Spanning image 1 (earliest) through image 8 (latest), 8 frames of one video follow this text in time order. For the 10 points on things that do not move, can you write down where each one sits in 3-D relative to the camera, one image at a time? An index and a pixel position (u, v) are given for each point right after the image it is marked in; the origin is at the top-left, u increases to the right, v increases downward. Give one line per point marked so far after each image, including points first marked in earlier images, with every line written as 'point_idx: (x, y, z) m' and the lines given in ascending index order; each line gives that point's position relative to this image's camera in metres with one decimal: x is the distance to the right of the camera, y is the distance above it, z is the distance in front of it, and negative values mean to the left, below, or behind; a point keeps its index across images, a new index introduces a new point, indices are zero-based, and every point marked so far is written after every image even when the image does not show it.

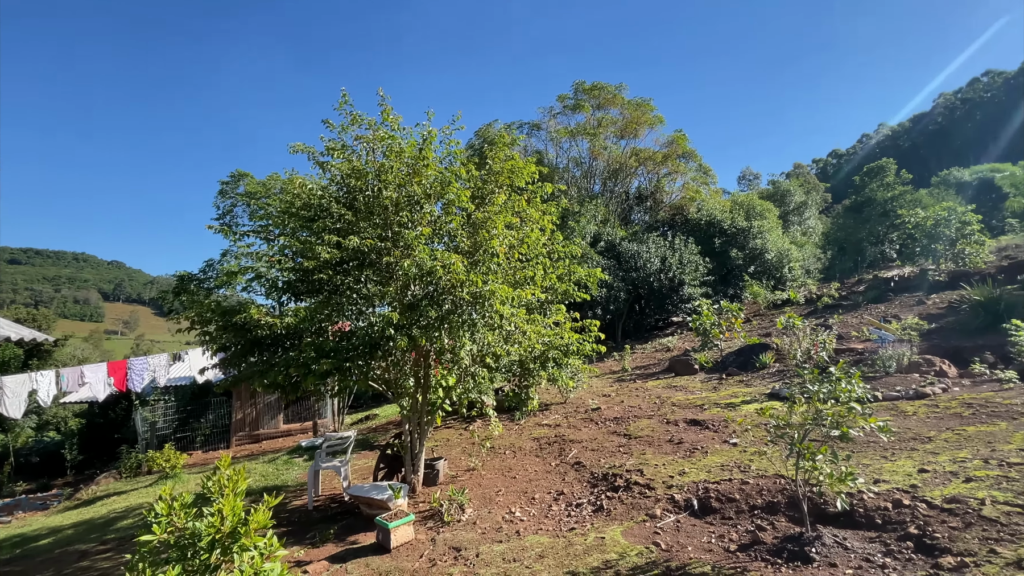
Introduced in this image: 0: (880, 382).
0: (+4.7, -1.2, +5.9) m
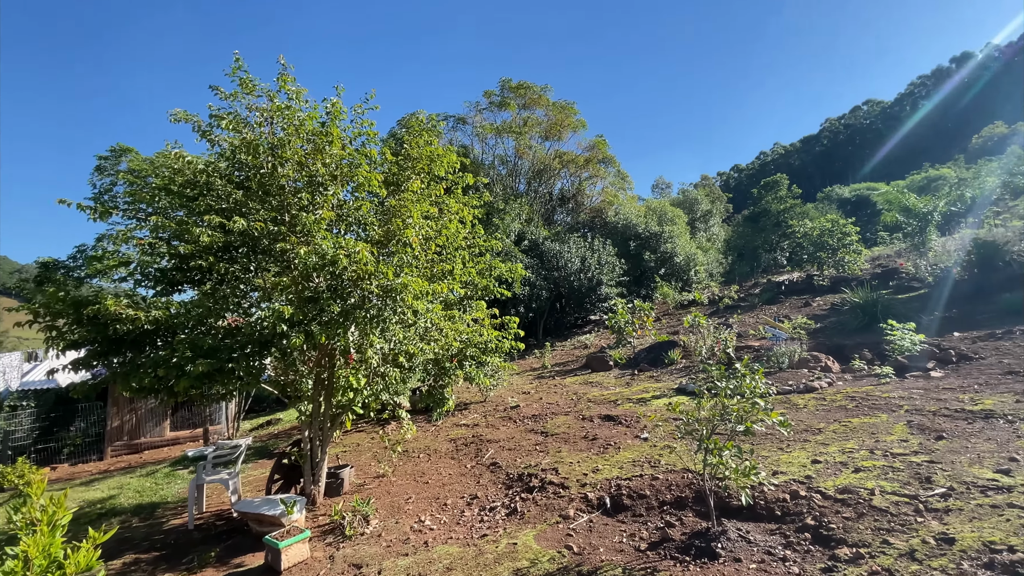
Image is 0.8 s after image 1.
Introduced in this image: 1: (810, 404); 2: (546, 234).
0: (+3.6, -1.2, +6.4) m
1: (+3.2, -1.3, +5.1) m
2: (+1.3, +2.0, +17.3) m
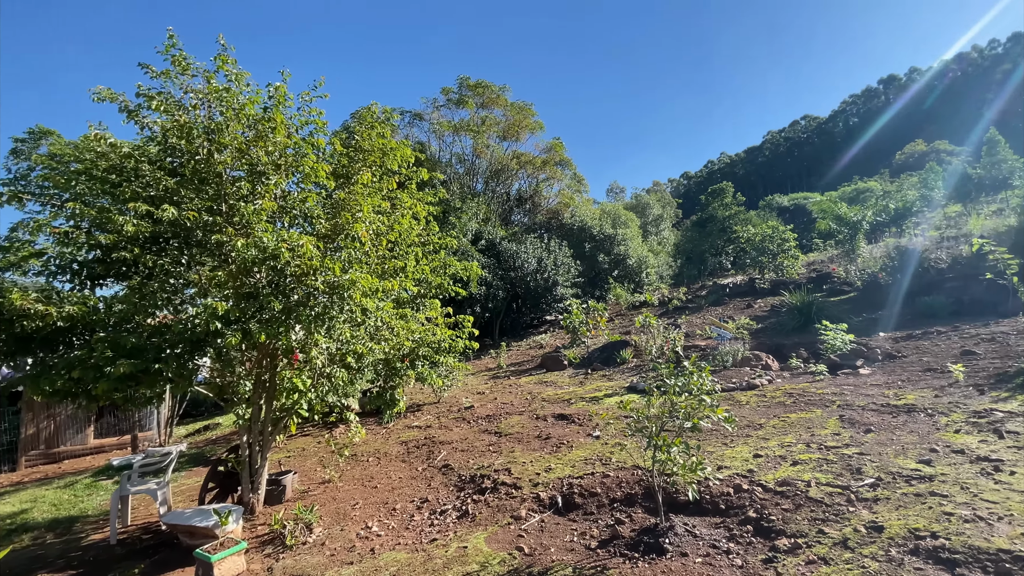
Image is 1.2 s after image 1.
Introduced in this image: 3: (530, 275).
0: (+3.0, -1.2, +6.6) m
1: (+2.7, -1.3, +5.3) m
2: (-0.3, +2.0, +17.3) m
3: (+0.7, +0.5, +16.6) m
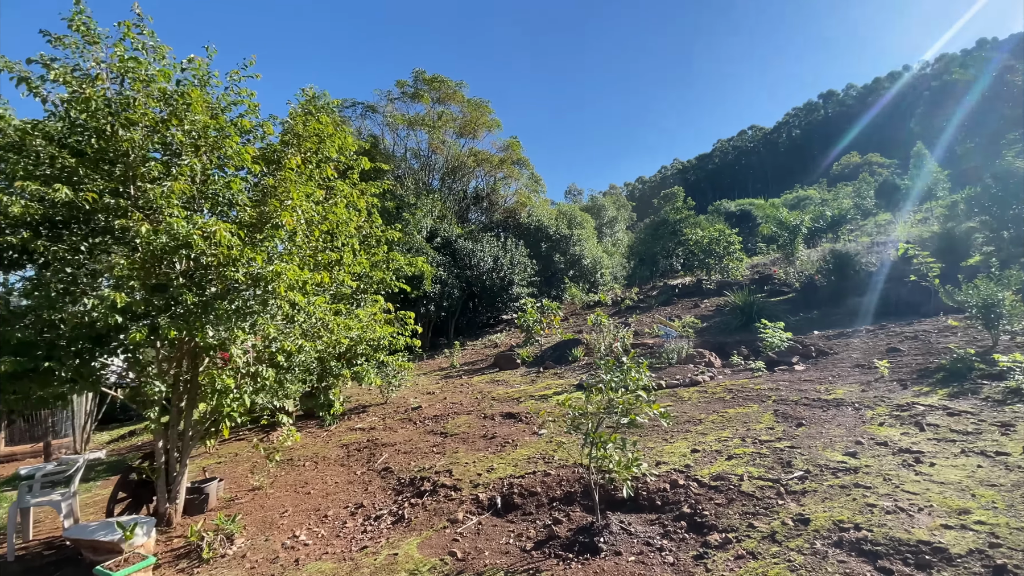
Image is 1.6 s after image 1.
0: (+2.2, -1.2, +6.7) m
1: (+2.1, -1.2, +5.4) m
2: (-1.9, +2.1, +17.1) m
3: (-0.9, +0.5, +16.5) m
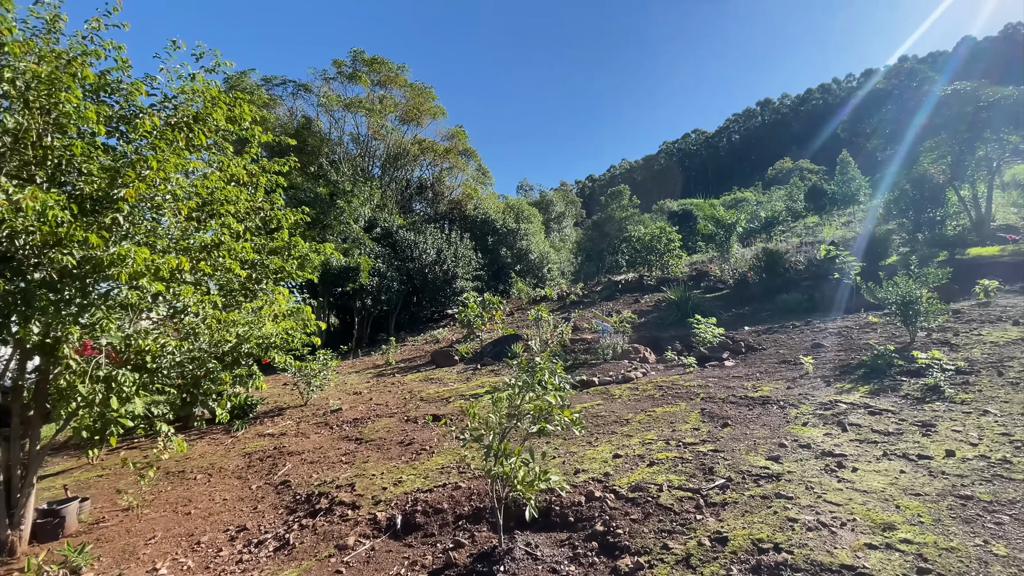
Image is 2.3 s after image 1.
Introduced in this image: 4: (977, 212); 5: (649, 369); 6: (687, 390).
0: (+1.3, -1.1, +6.5) m
1: (+1.3, -1.2, +5.2) m
2: (-3.9, +2.3, +16.4) m
3: (-2.8, +0.8, +15.9) m
4: (+11.7, +1.9, +11.7) m
5: (+1.9, -1.1, +6.4) m
6: (+1.9, -1.1, +4.9) m
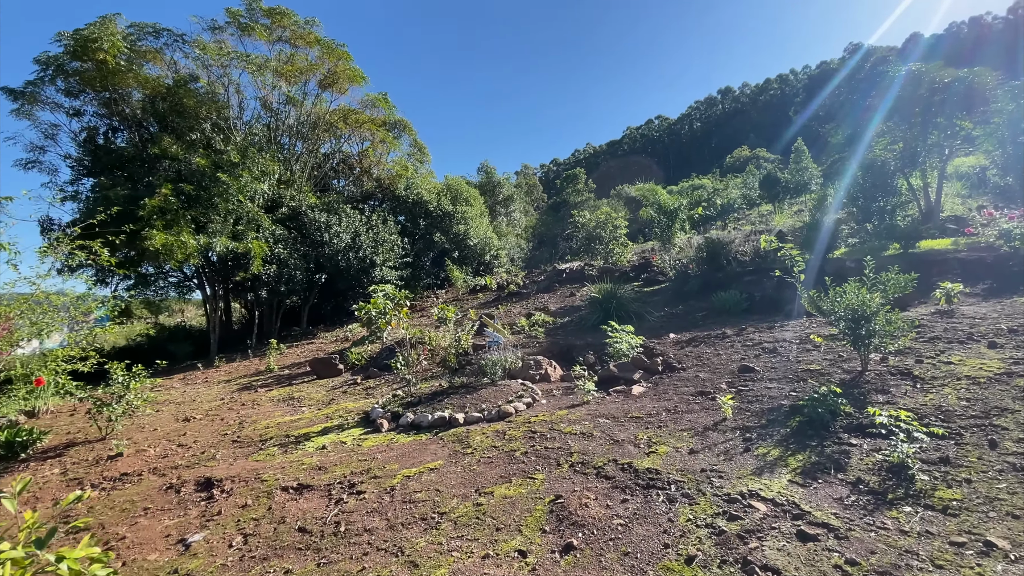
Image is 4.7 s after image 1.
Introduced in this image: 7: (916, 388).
0: (-0.3, -1.2, +5.0) m
1: (-0.2, -1.3, +3.7) m
2: (-6.2, +2.7, +14.4) m
3: (-5.1, +1.1, +14.0) m
4: (+9.7, +2.0, +10.9) m
5: (+0.3, -1.2, +5.0) m
6: (+0.4, -1.2, +3.5) m
7: (+2.8, -0.7, +3.3) m
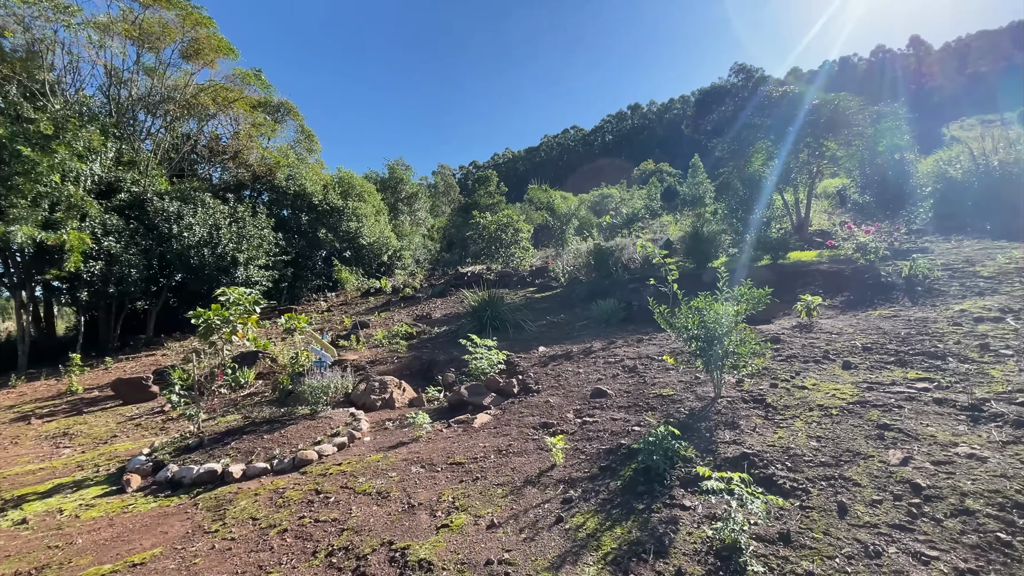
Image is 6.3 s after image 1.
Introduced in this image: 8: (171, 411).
0: (-1.9, -1.2, +4.0) m
1: (-1.6, -1.3, +2.7) m
2: (-9.2, +2.6, +12.2) m
3: (-8.1, +1.0, +12.1) m
4: (+7.0, +1.8, +11.5) m
5: (-1.3, -1.2, +4.0) m
6: (-0.9, -1.2, +2.6) m
7: (+1.5, -0.8, +2.8) m
8: (-4.1, -1.5, +5.6) m
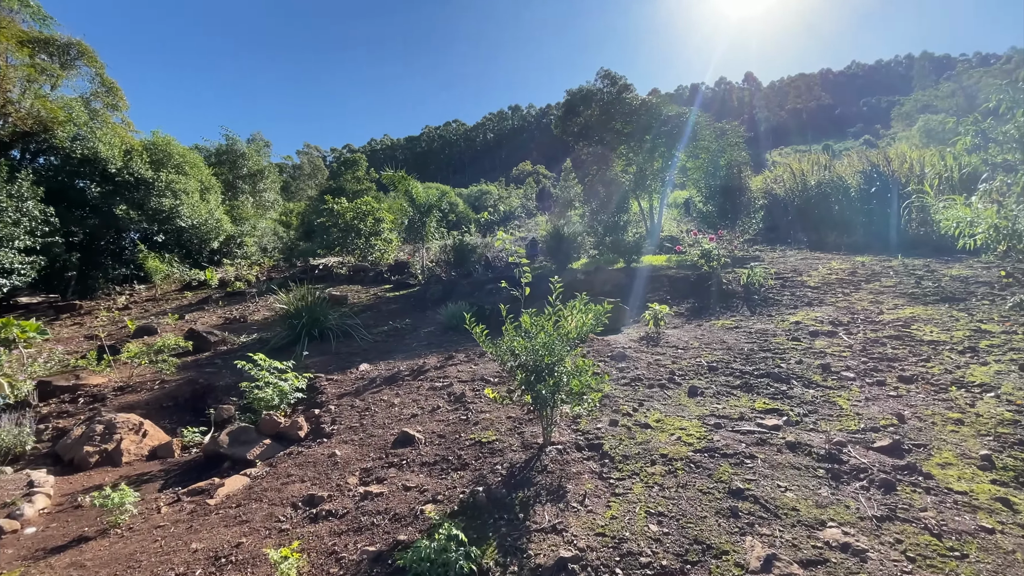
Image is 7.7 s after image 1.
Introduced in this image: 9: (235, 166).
0: (-3.2, -1.2, +2.4) m
1: (-2.6, -1.4, +1.2) m
2: (-12.3, +2.9, +8.5) m
3: (-11.2, +1.2, +8.6) m
4: (+3.6, +1.7, +11.8) m
5: (-2.6, -1.3, +2.6) m
6: (-2.0, -1.3, +1.3) m
7: (+0.4, -0.9, +2.1) m
8: (-5.7, -1.4, +3.4) m
9: (-12.1, +5.4, +21.0) m
